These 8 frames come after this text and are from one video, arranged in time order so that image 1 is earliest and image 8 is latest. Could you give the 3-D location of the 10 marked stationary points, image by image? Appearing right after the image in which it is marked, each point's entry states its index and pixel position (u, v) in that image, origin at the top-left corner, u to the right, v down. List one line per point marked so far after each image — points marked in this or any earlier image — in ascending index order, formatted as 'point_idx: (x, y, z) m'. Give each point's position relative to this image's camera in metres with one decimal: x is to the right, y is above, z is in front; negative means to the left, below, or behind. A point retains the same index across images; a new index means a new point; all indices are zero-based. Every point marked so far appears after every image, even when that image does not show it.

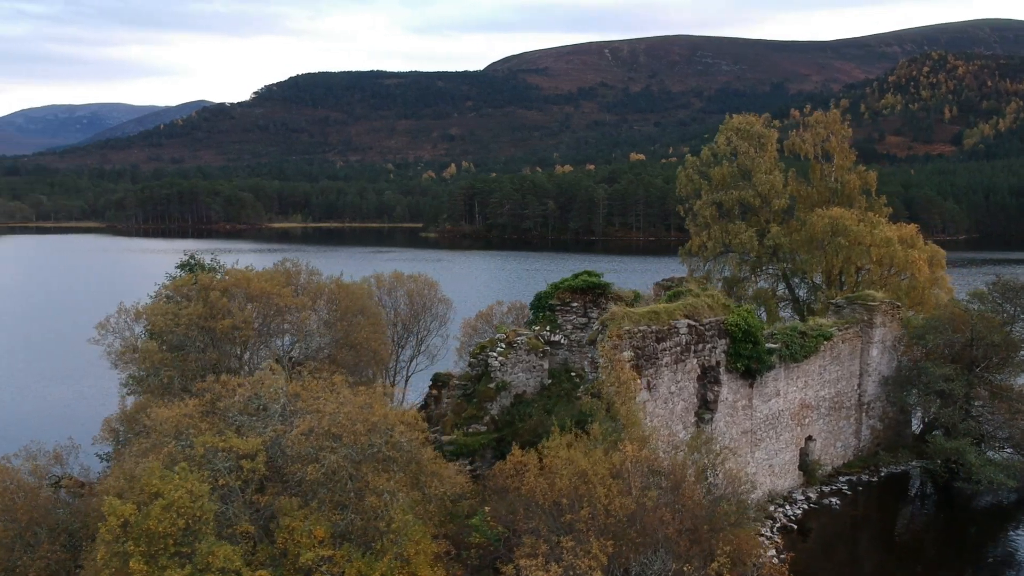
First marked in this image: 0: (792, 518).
0: (+4.4, -3.7, +16.1) m
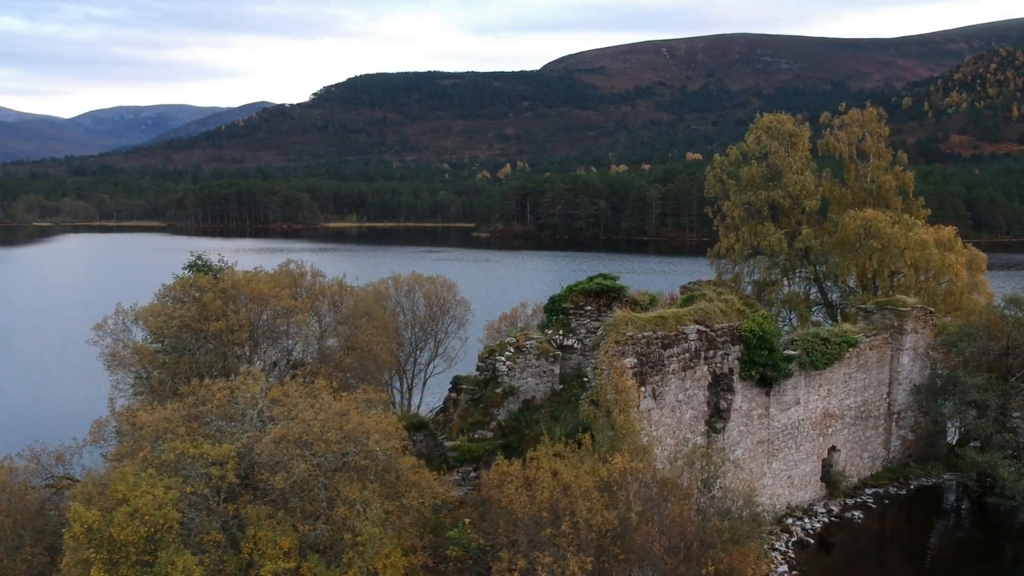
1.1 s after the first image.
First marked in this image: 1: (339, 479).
0: (+4.6, -3.8, +15.5) m
1: (-1.6, -1.8, +9.3) m
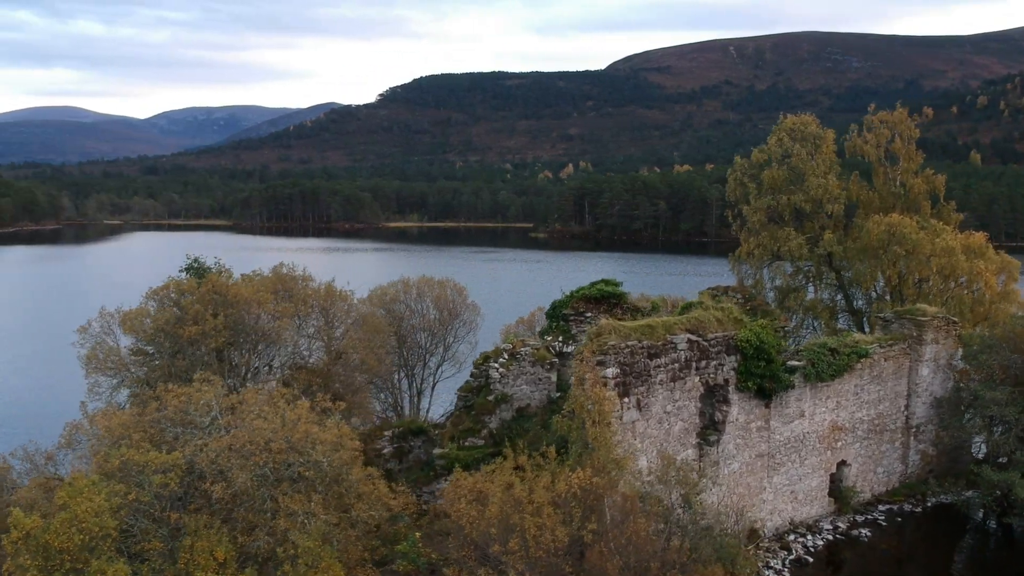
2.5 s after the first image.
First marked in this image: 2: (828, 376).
0: (+4.4, -3.9, +14.9) m
1: (-2.1, -1.9, +9.2) m
2: (+4.8, -1.3, +15.3) m
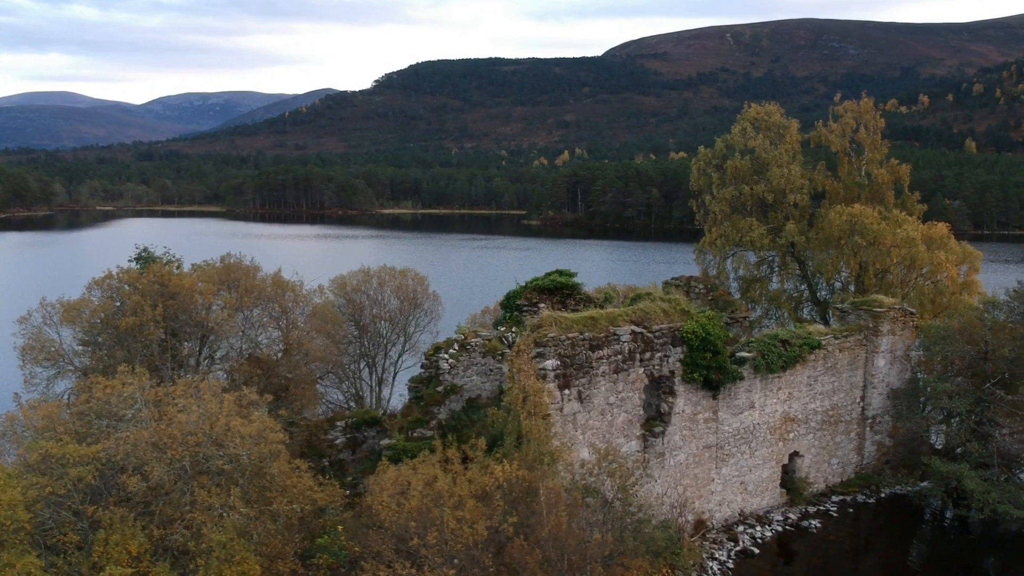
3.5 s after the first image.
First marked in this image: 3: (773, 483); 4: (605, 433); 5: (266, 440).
0: (+3.7, -3.8, +14.9) m
1: (-2.8, -1.8, +9.1) m
2: (+4.0, -1.2, +15.3) m
3: (+4.1, -3.1, +16.0) m
4: (+1.2, -1.9, +13.0) m
5: (-2.4, -1.5, +9.9) m
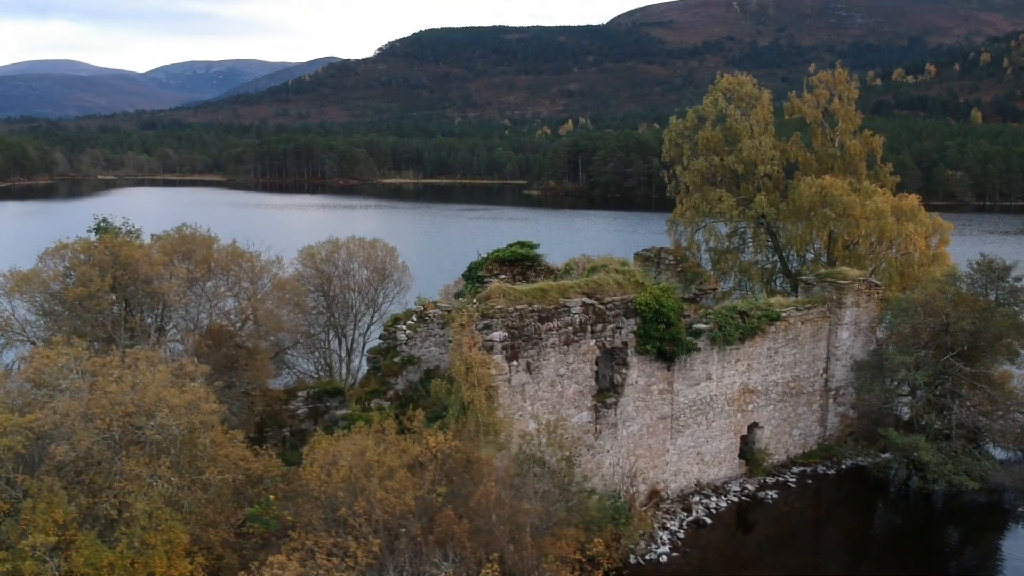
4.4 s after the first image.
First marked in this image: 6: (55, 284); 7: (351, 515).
0: (+3.0, -3.3, +15.0) m
1: (-3.5, -1.5, +9.2) m
2: (+3.4, -0.8, +15.3) m
3: (+3.5, -2.6, +16.1) m
4: (+0.6, -1.5, +13.1) m
5: (-3.1, -1.2, +10.0) m
6: (-8.7, +0.1, +19.4) m
7: (-1.5, -2.1, +9.2) m
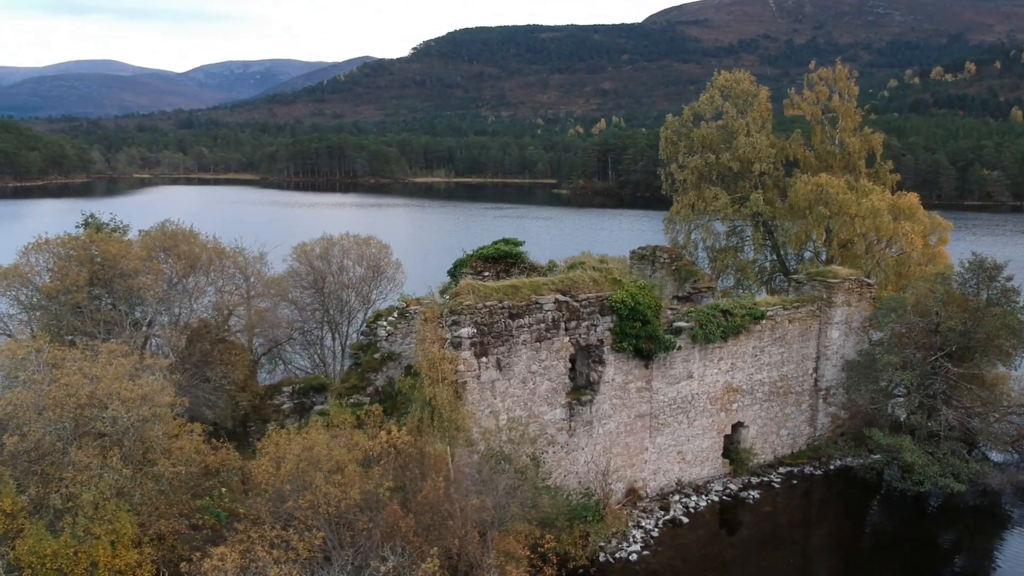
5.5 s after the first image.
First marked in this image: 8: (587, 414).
0: (+2.7, -3.3, +14.9) m
1: (-4.0, -1.5, +9.3) m
2: (+3.1, -0.7, +15.2) m
3: (+3.2, -2.6, +15.9) m
4: (+0.2, -1.5, +13.1) m
5: (-3.6, -1.1, +10.1) m
6: (-8.8, +0.2, +19.8) m
7: (-2.0, -2.0, +9.2) m
8: (+1.0, -1.7, +13.8) m
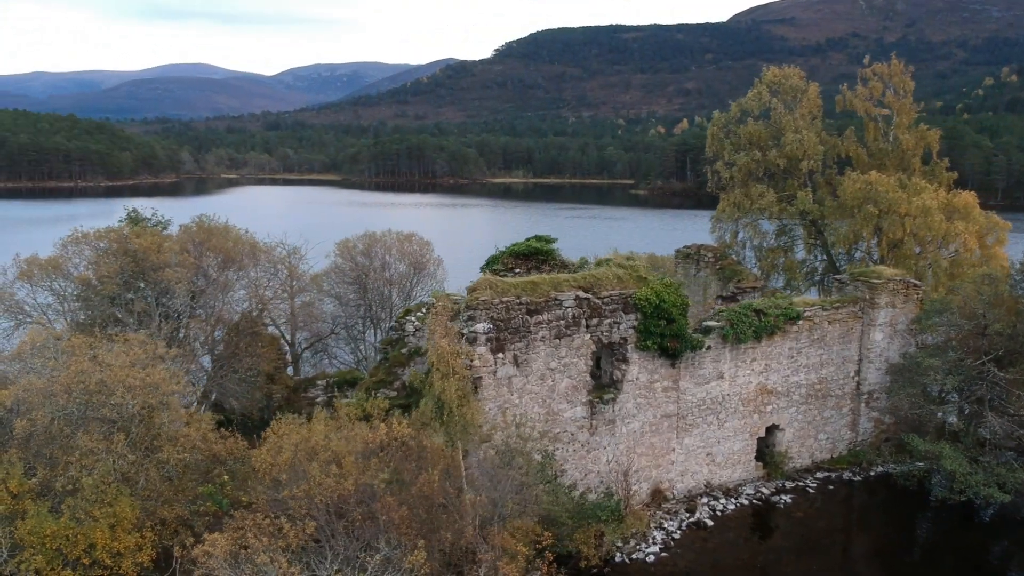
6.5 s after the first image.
0: (+3.1, -3.3, +14.6) m
1: (-4.1, -1.4, +9.6) m
2: (+3.5, -0.7, +14.8) m
3: (+3.7, -2.6, +15.6) m
4: (+0.4, -1.4, +13.0) m
5: (-3.5, -1.1, +10.3) m
6: (-8.0, +0.3, +20.4) m
7: (-2.0, -1.9, +9.3) m
8: (+1.3, -1.7, +13.6) m
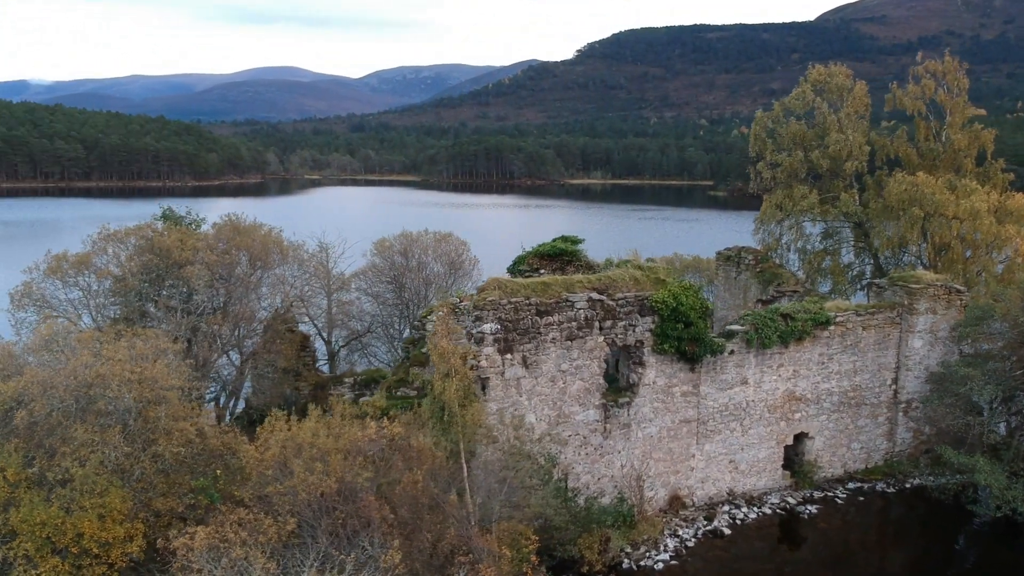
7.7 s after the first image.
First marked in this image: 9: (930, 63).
0: (+3.3, -3.3, +14.3) m
1: (-4.2, -1.3, +9.8) m
2: (+3.8, -0.8, +14.5) m
3: (+4.0, -2.7, +15.2) m
4: (+0.6, -1.4, +12.9) m
5: (-3.6, -1.0, +10.5) m
6: (-7.2, +0.4, +20.9) m
7: (-2.2, -1.9, +9.4) m
8: (+1.5, -1.7, +13.4) m
9: (+8.2, +4.4, +19.7) m
